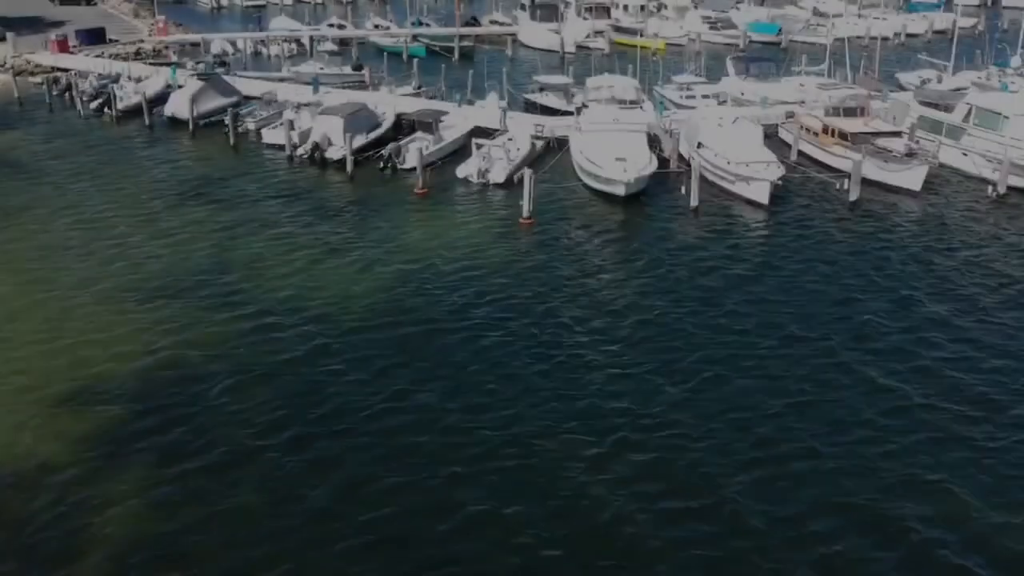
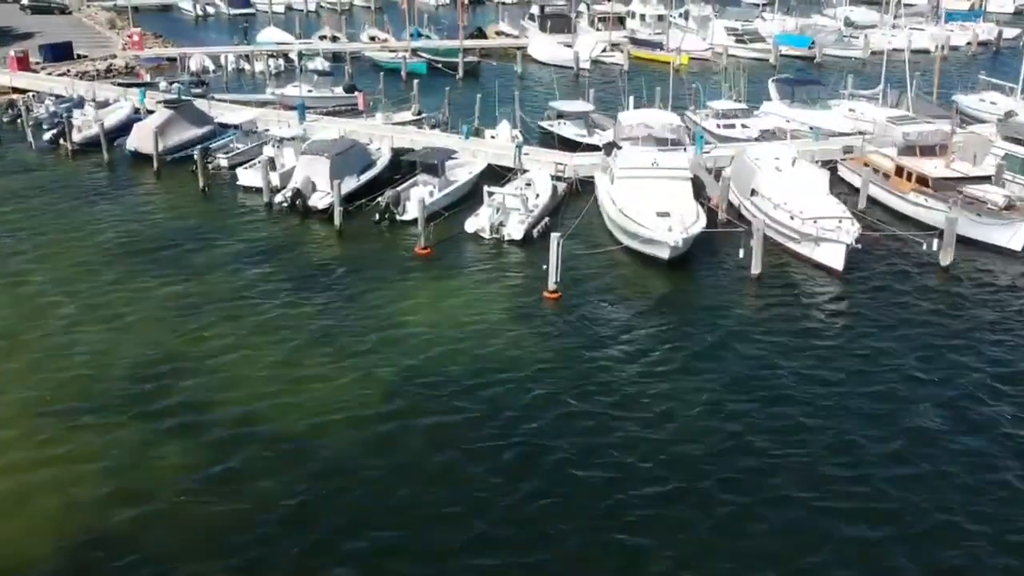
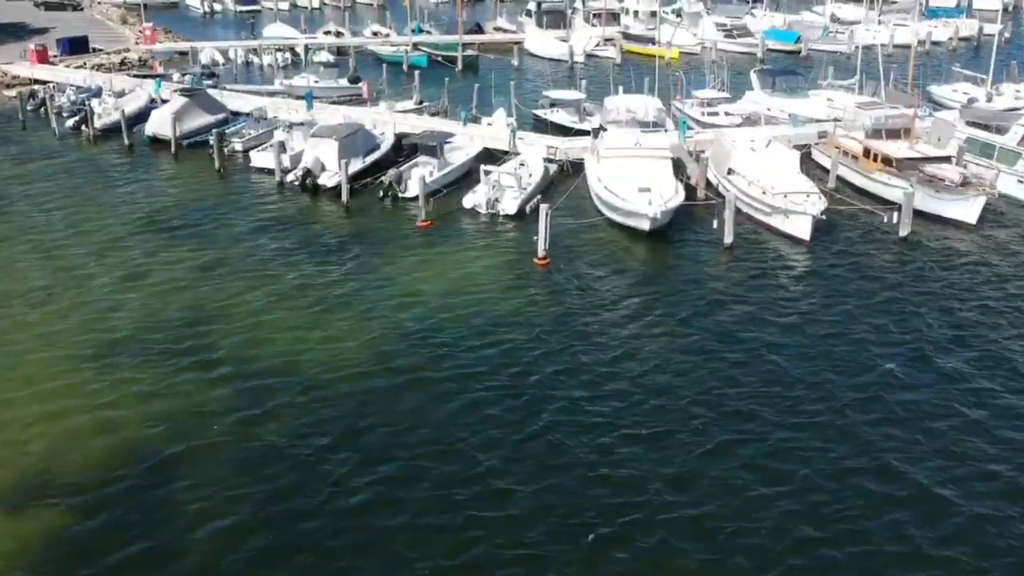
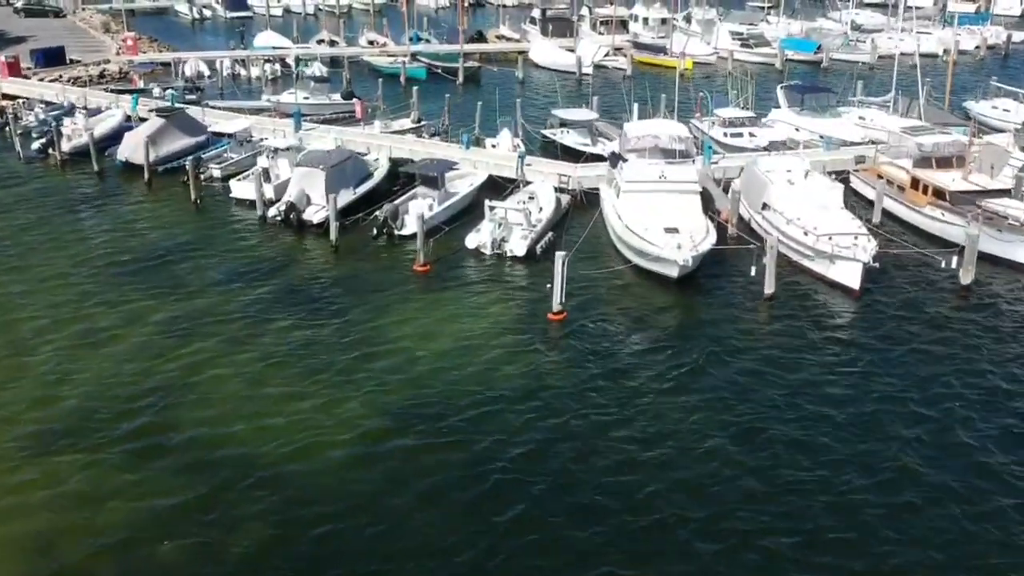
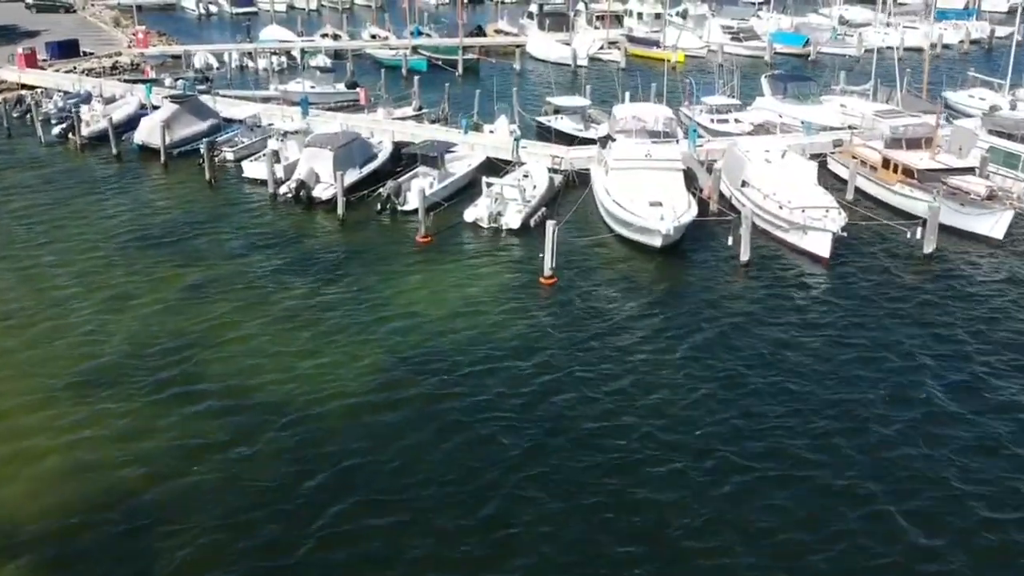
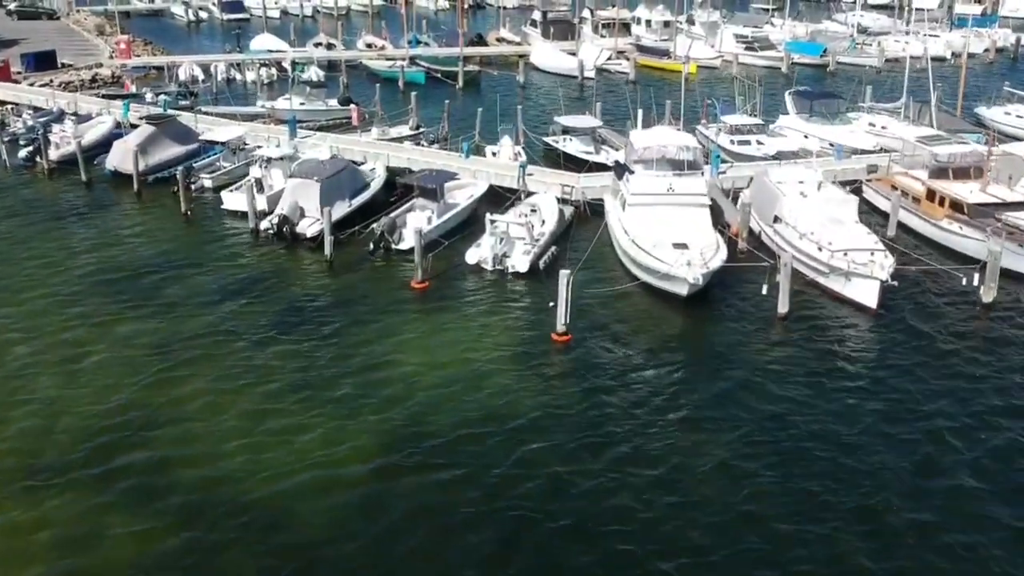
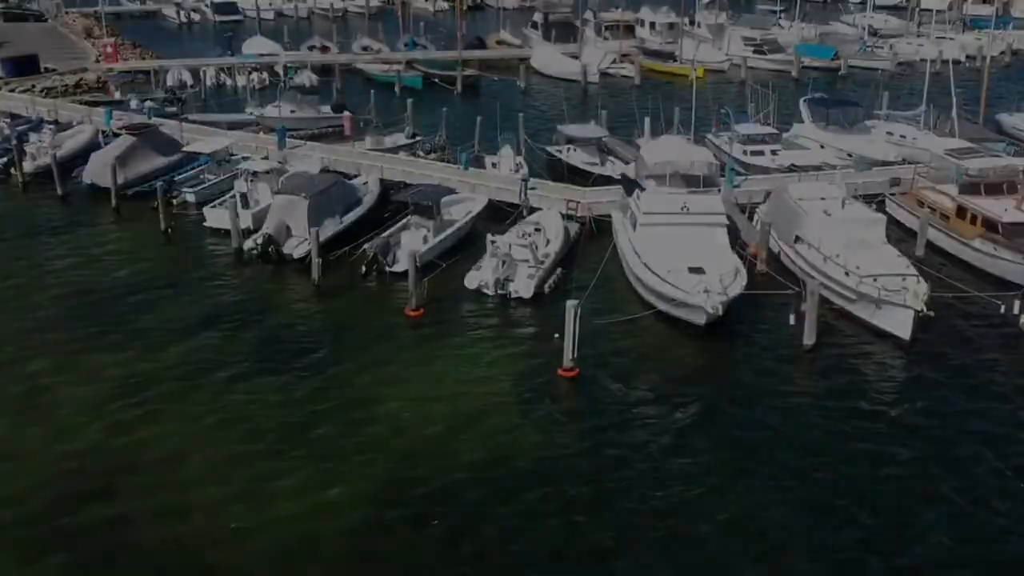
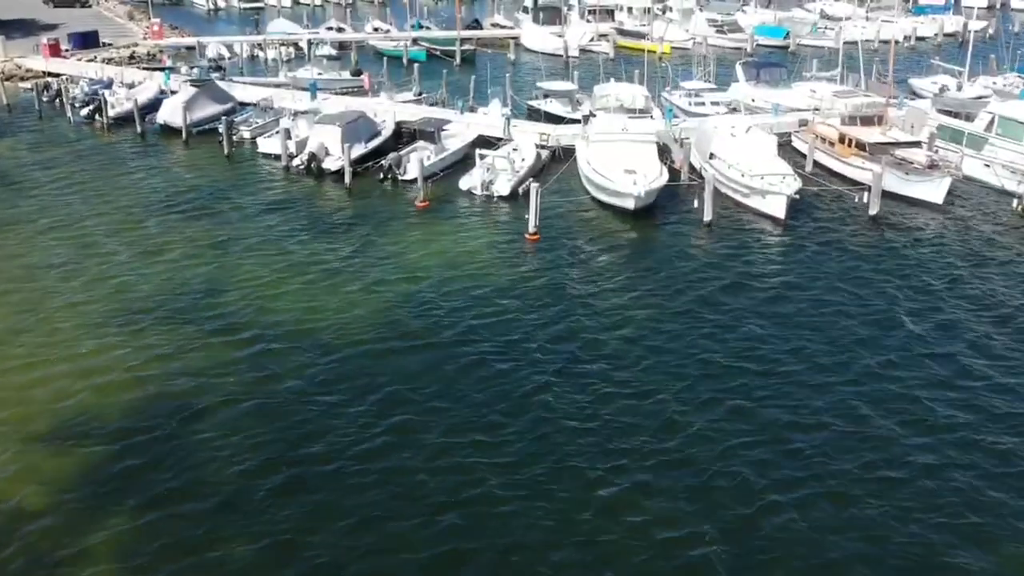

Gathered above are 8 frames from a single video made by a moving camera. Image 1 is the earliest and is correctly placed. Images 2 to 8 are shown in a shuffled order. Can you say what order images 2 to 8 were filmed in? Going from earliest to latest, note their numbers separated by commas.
8, 3, 5, 2, 4, 6, 7
